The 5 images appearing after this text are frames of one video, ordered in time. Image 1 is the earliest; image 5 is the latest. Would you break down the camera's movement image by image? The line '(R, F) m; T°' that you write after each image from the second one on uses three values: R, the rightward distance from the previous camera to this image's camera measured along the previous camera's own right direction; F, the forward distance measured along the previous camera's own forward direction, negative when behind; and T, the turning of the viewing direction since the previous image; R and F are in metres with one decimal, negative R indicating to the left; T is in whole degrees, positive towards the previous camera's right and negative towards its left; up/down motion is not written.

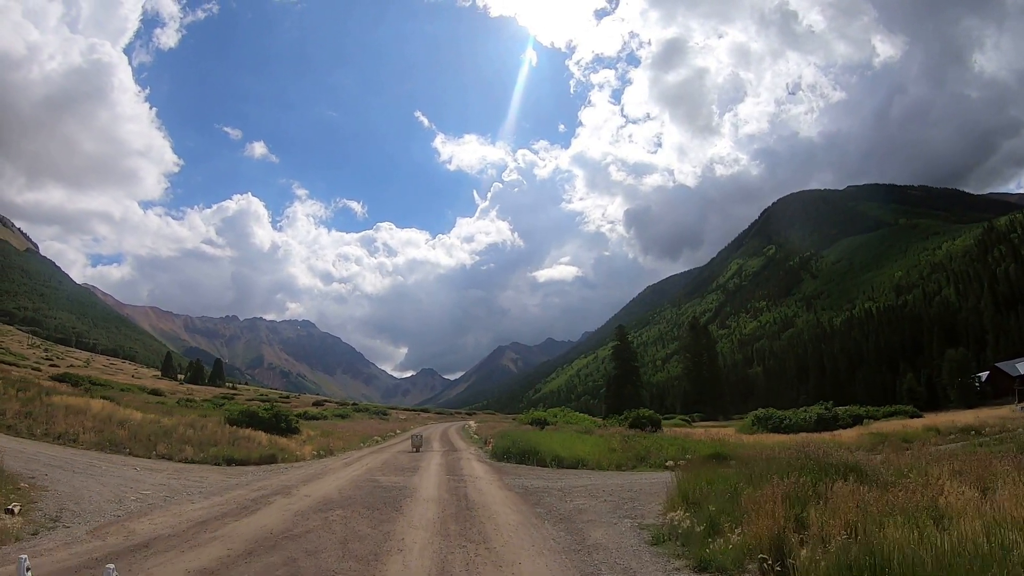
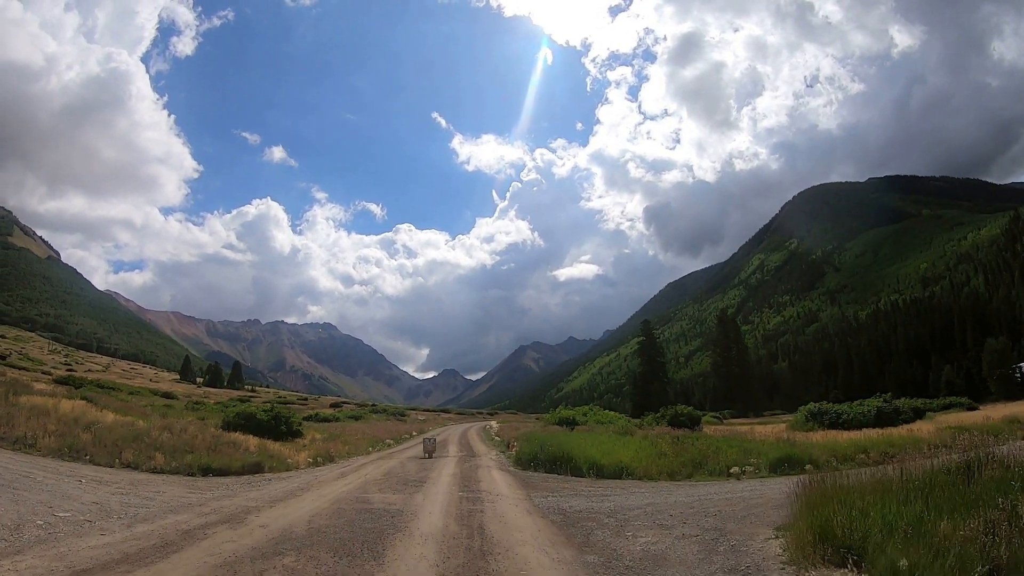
(-0.2, +4.6) m; -2°
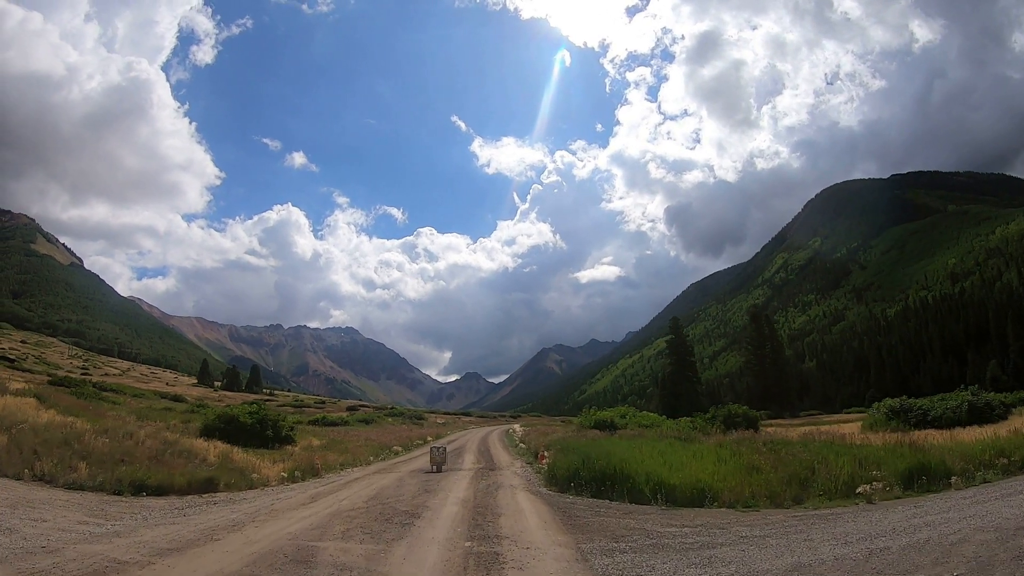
(-0.3, +6.0) m; -2°
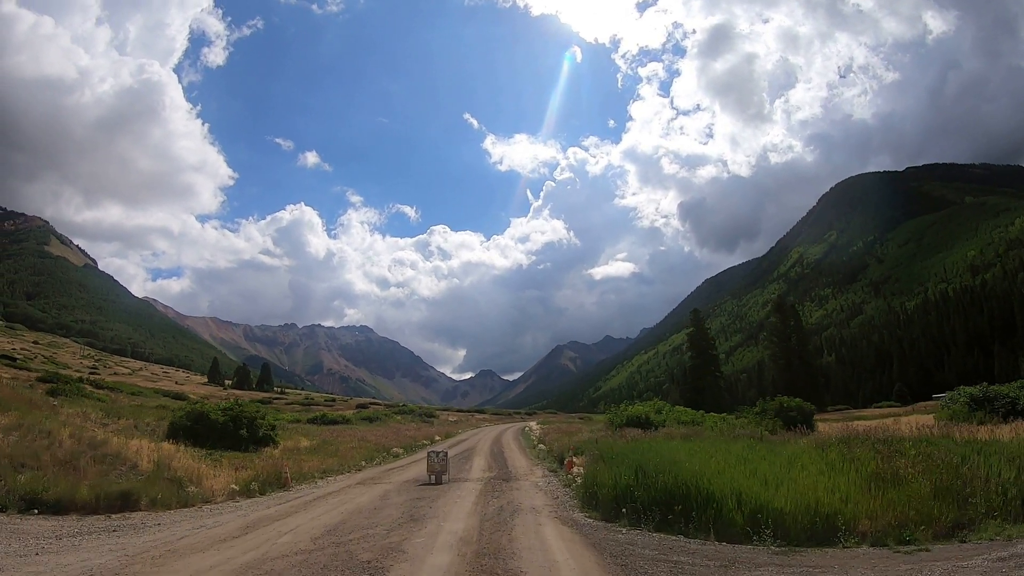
(-0.1, +5.0) m; -1°
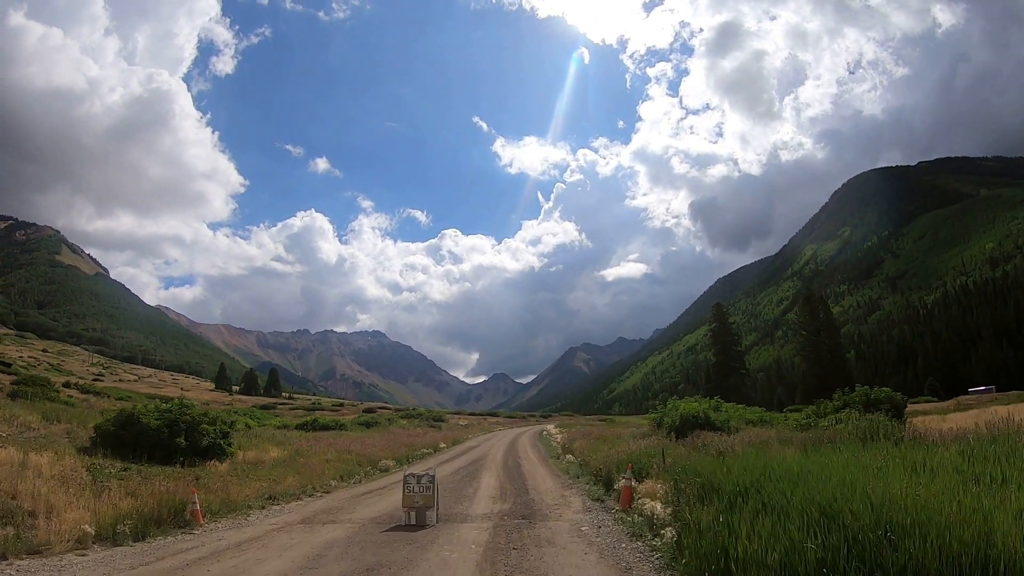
(-0.2, +6.4) m; -1°
